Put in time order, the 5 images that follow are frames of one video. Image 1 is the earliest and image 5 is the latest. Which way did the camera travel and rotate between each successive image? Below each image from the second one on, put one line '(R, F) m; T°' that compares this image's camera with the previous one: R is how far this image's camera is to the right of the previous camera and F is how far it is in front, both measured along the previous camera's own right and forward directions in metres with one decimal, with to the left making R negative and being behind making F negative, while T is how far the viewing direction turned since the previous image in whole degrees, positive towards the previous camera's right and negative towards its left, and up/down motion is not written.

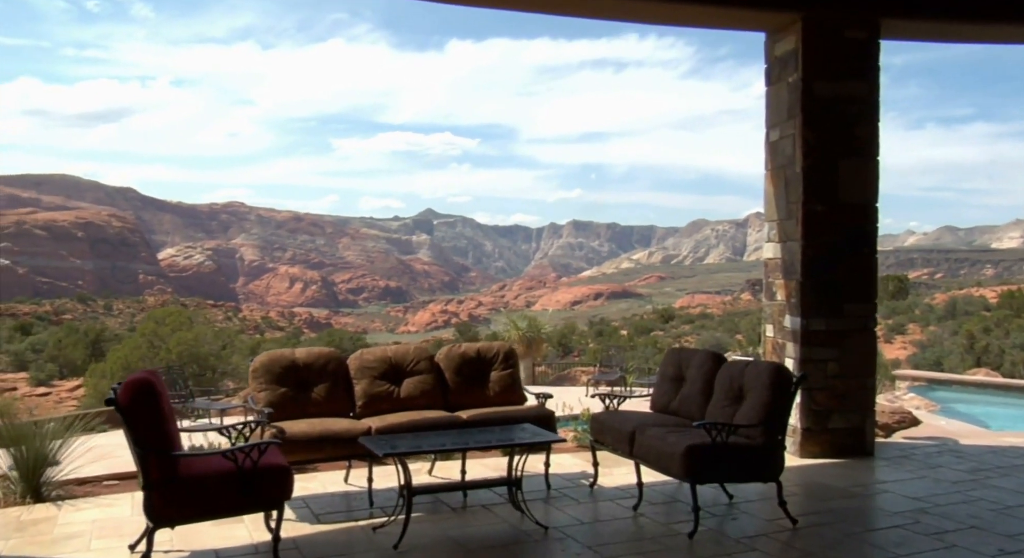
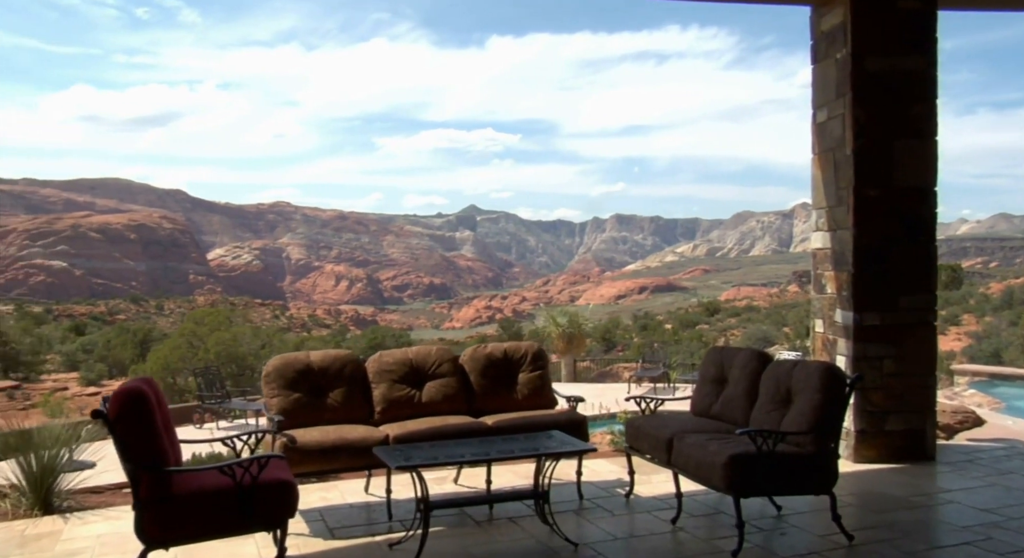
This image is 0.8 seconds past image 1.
(+0.1, +0.3) m; -3°
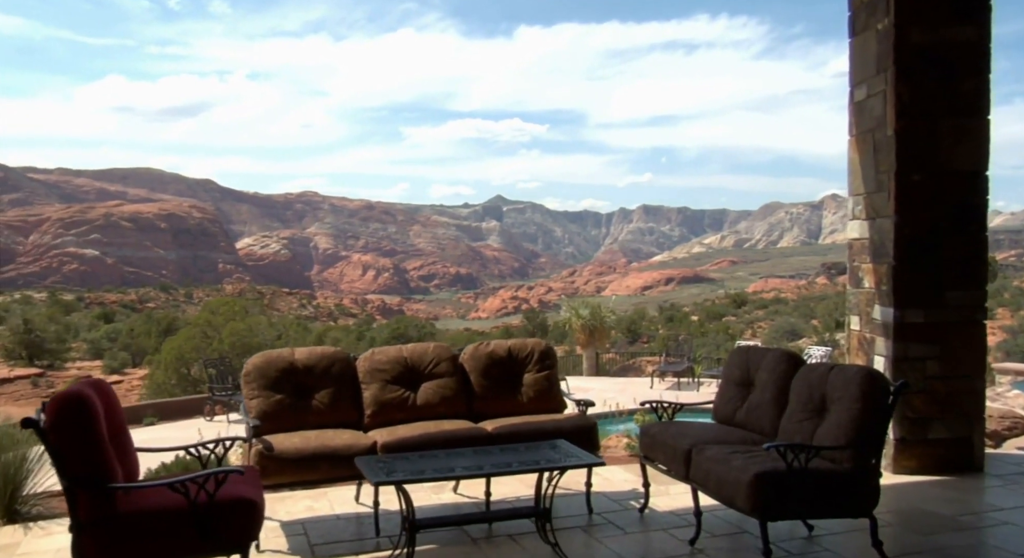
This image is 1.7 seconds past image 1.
(+0.1, +0.4) m; -2°
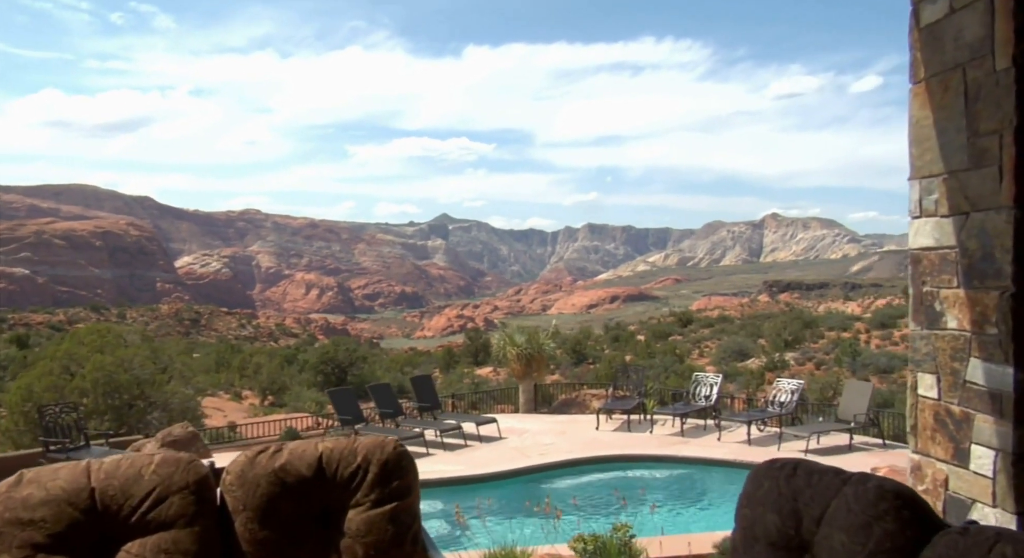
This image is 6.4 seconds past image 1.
(+0.3, +2.0) m; +4°
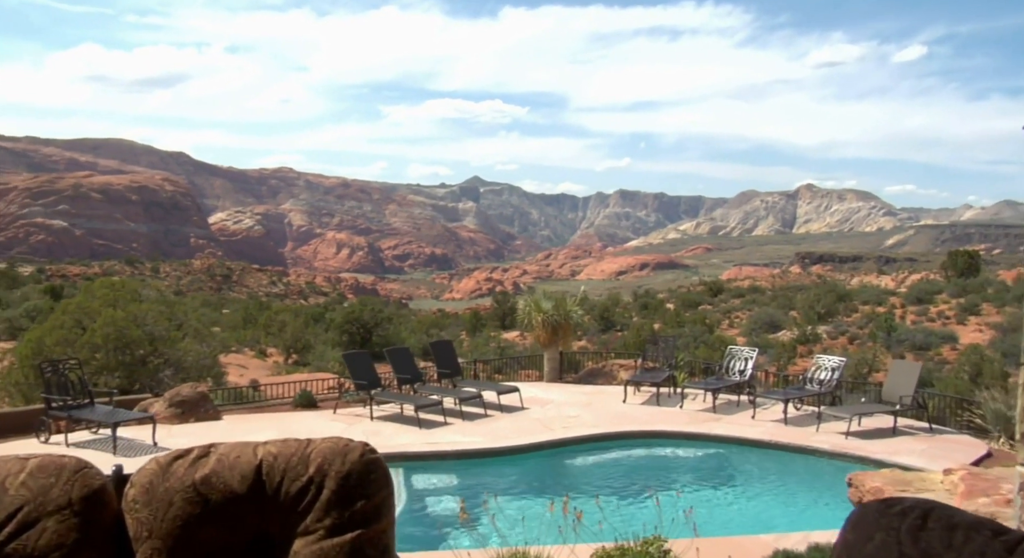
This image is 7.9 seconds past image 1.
(0.0, +0.6) m; -2°
